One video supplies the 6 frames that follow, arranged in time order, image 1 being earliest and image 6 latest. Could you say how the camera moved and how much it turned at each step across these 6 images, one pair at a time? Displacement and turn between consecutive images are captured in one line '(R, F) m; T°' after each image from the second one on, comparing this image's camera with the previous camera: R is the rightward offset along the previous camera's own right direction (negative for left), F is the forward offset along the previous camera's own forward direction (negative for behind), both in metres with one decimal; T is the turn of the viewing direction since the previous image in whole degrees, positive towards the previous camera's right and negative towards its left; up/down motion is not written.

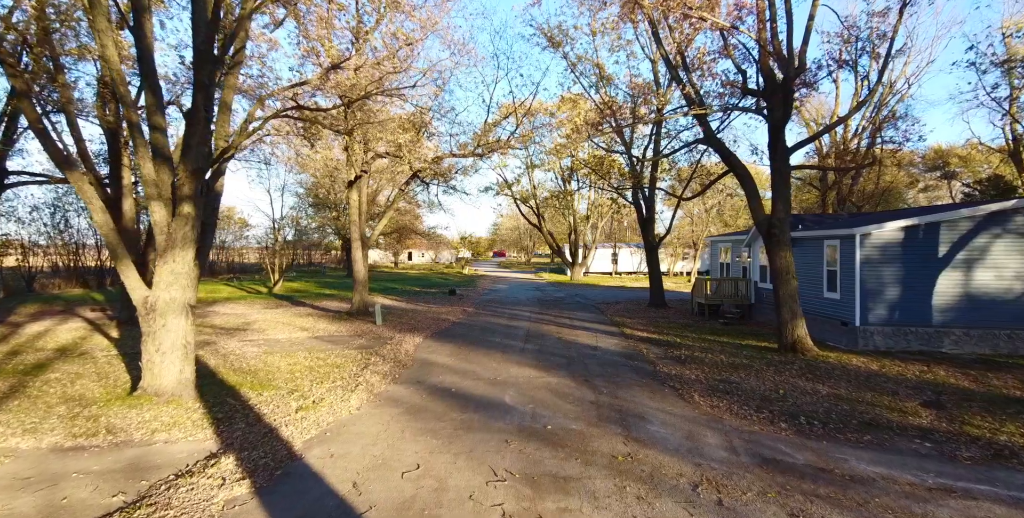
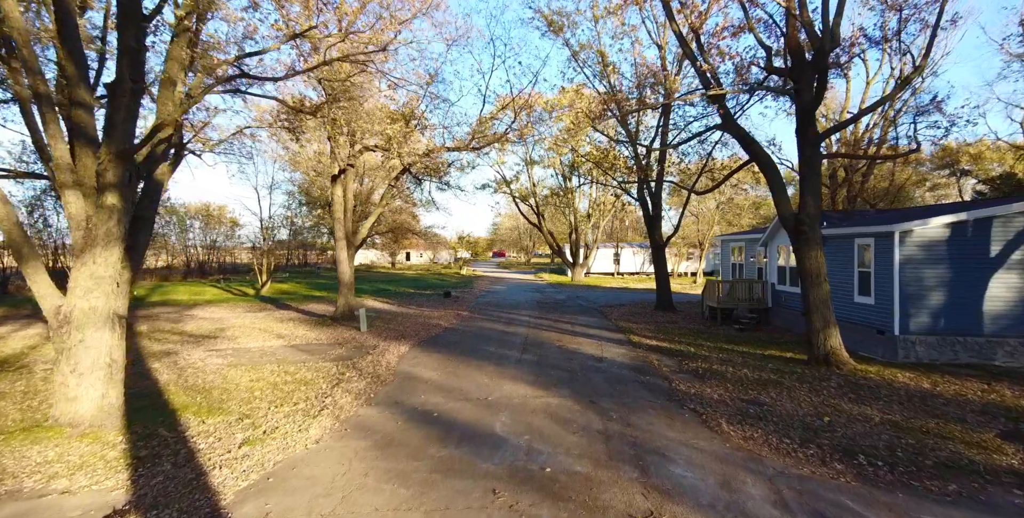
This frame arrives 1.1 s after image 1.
(+0.1, +1.0) m; 0°
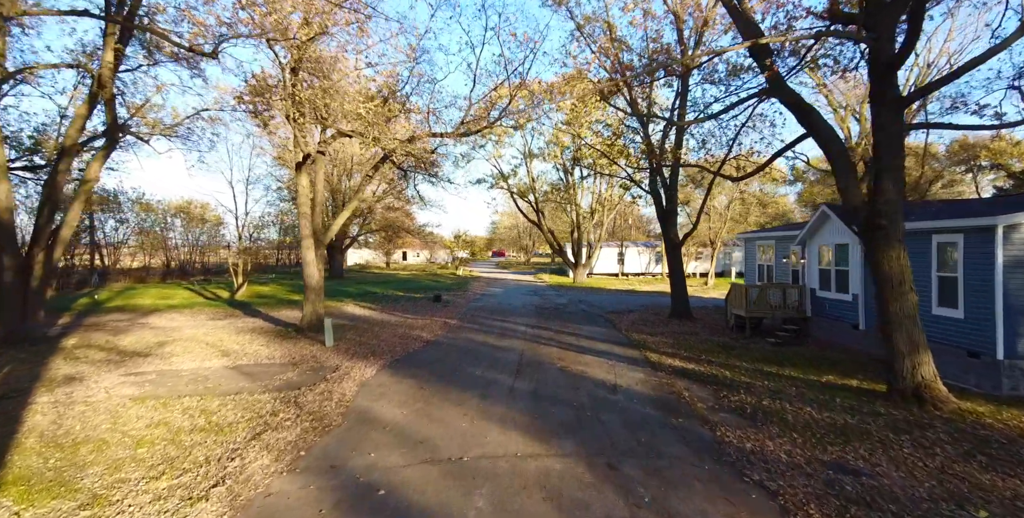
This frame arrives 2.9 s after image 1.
(+0.2, +1.8) m; 0°
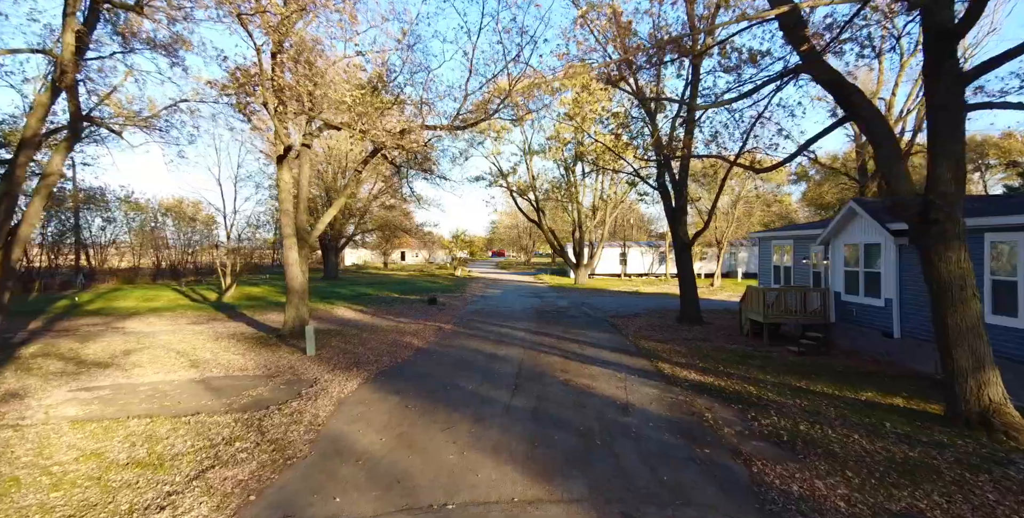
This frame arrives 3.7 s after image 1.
(0.0, +0.8) m; 0°
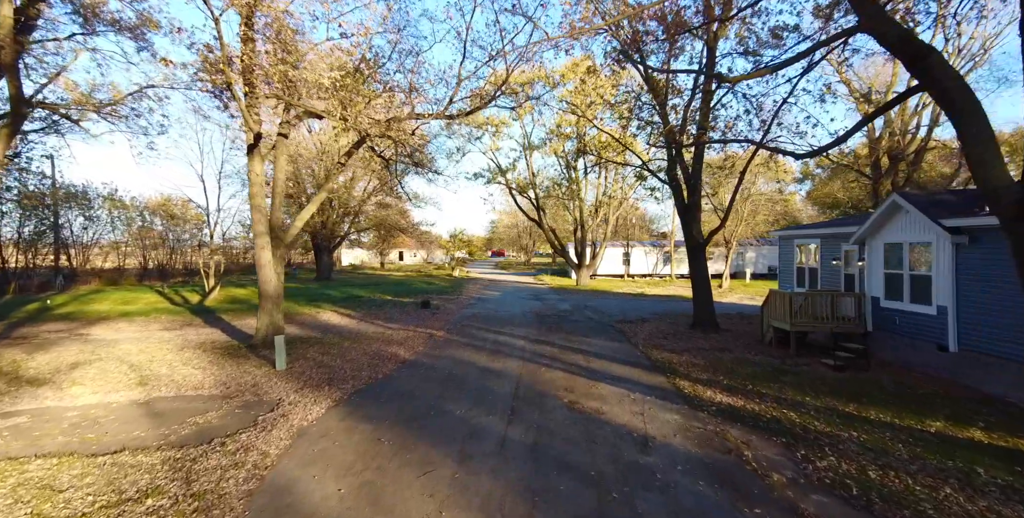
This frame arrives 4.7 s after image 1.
(+0.1, +1.1) m; 0°
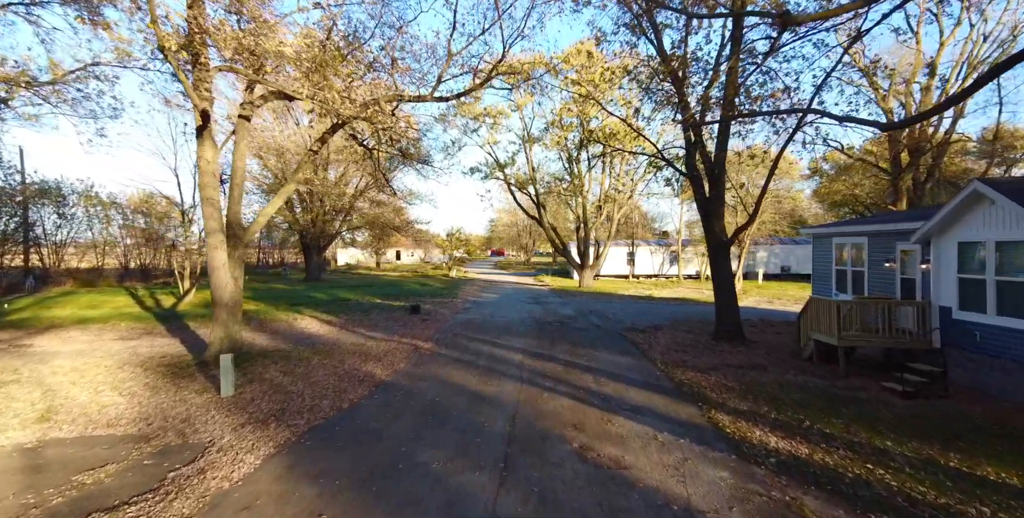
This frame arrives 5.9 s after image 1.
(+0.1, +1.4) m; 0°
